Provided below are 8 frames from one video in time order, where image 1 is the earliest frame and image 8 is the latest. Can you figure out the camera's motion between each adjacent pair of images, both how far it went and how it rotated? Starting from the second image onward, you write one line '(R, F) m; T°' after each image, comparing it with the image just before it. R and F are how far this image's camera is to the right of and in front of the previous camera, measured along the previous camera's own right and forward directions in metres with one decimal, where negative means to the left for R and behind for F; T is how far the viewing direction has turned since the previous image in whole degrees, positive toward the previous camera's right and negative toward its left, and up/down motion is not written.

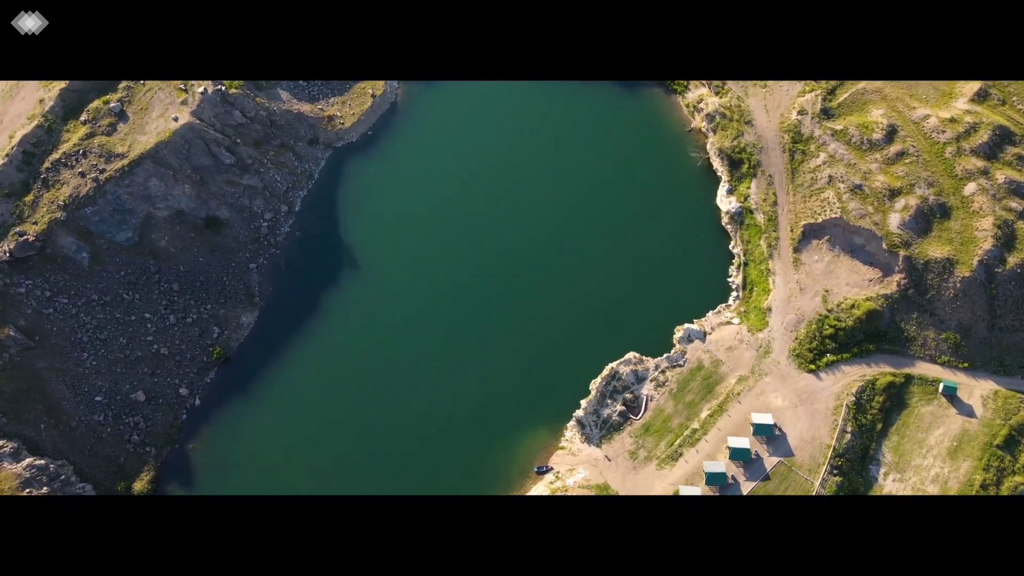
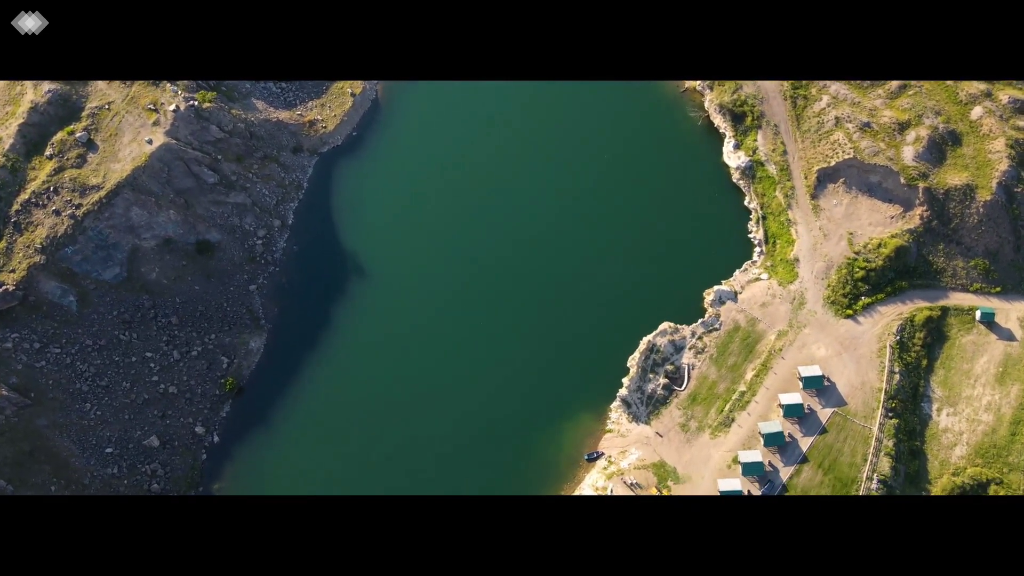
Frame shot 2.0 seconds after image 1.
(-5.1, +3.1) m; +3°
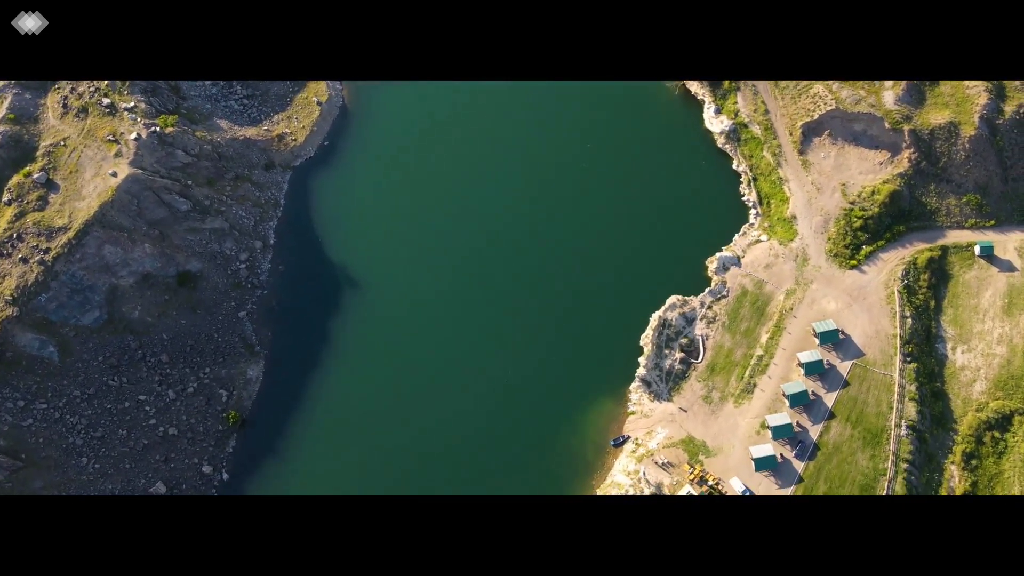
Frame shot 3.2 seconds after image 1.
(-3.1, +1.9) m; +3°
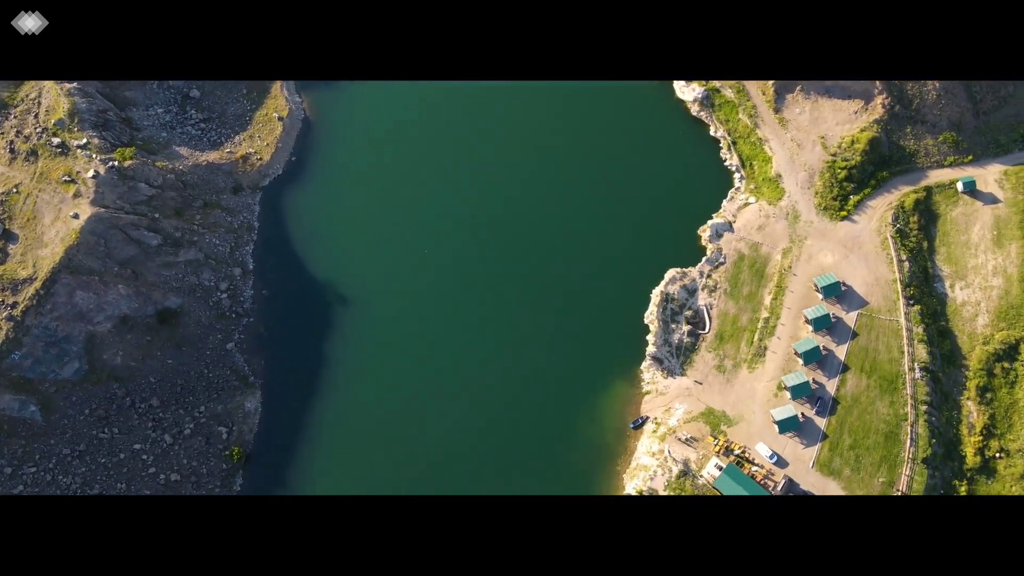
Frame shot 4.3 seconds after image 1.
(-2.8, +1.7) m; +3°
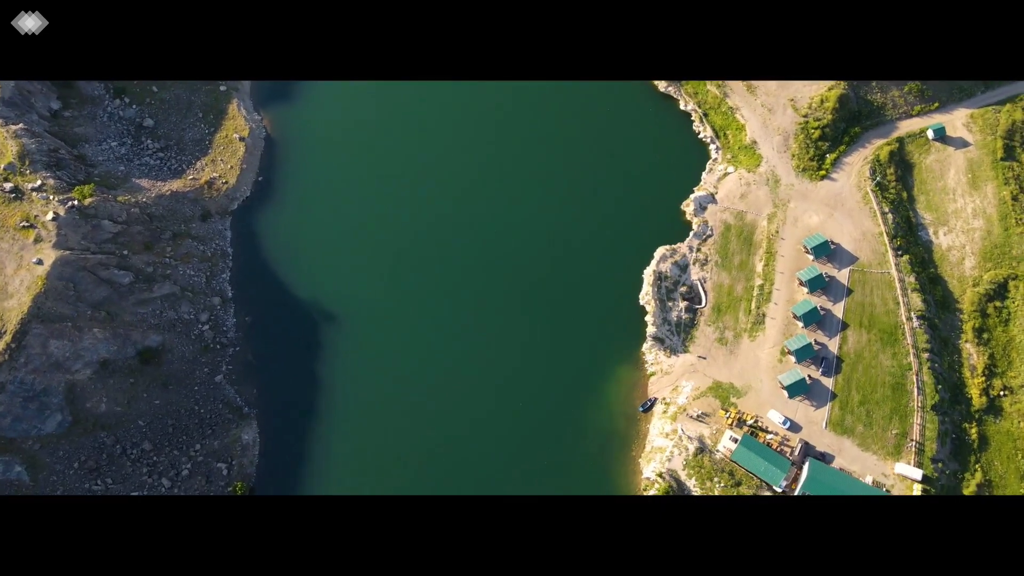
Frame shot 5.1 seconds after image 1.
(-2.0, +1.3) m; +3°
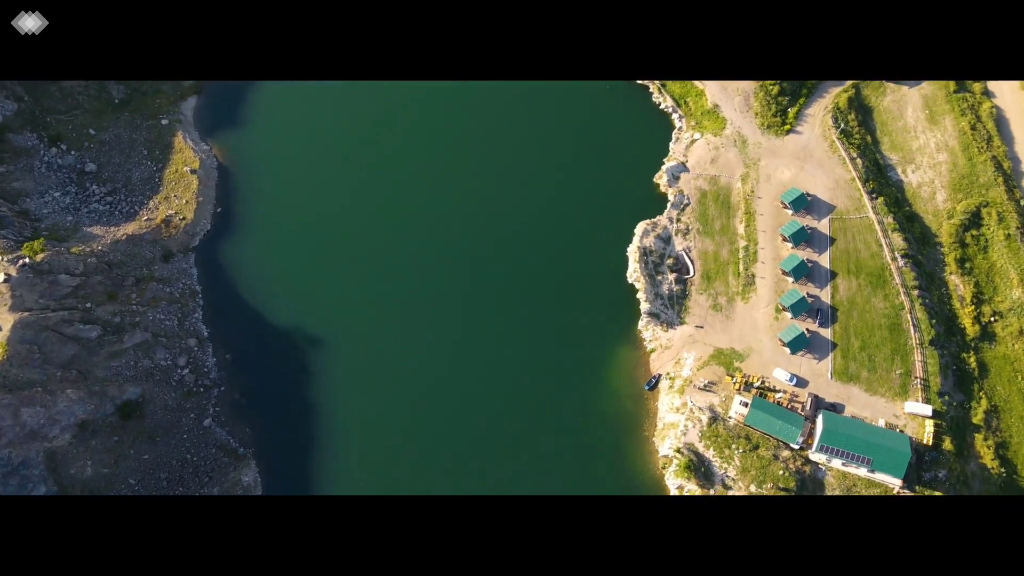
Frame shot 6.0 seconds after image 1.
(-2.3, +1.5) m; +3°
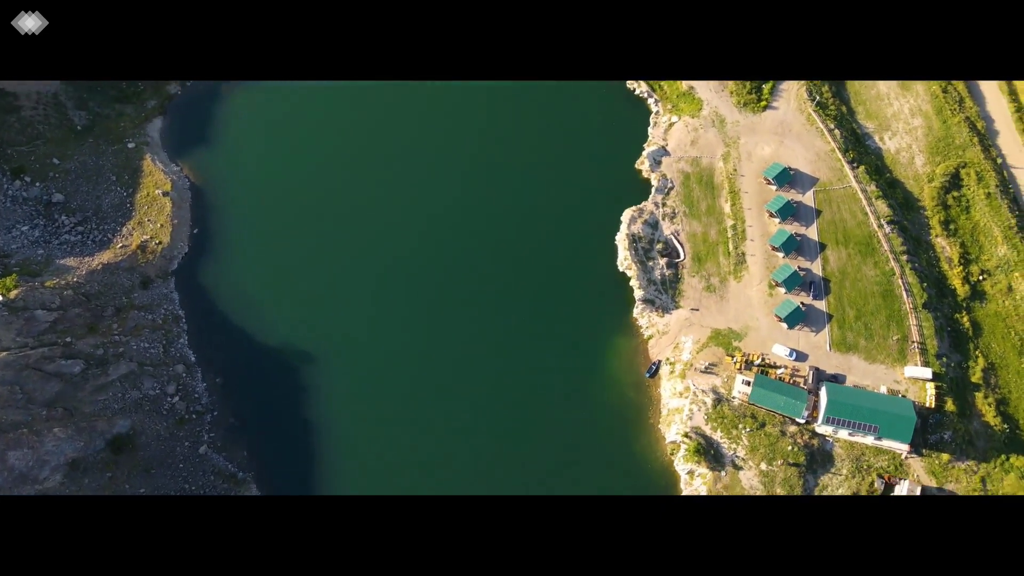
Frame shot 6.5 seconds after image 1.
(-1.2, +0.8) m; +2°
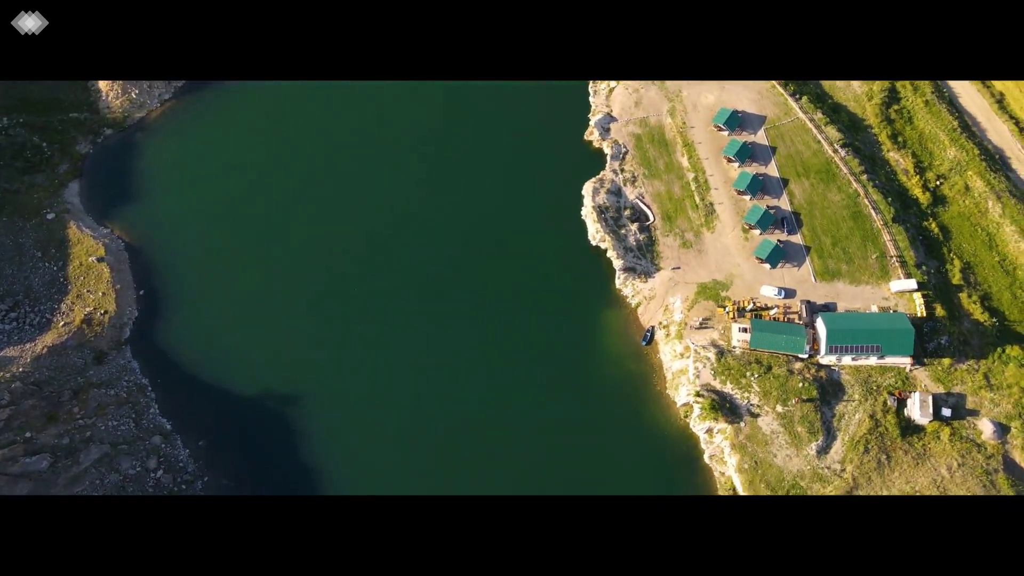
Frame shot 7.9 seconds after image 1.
(-2.8, +2.0) m; +5°
